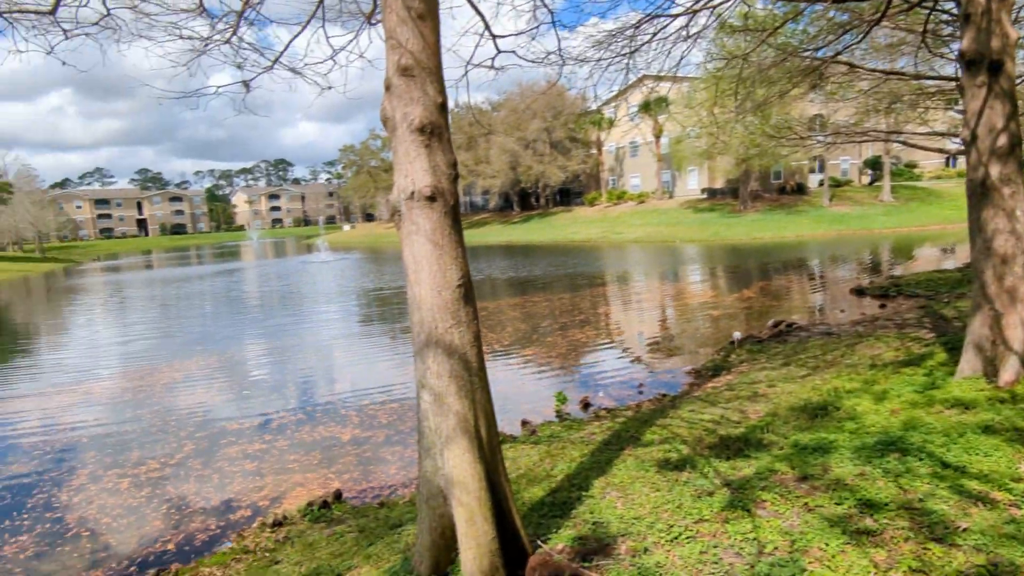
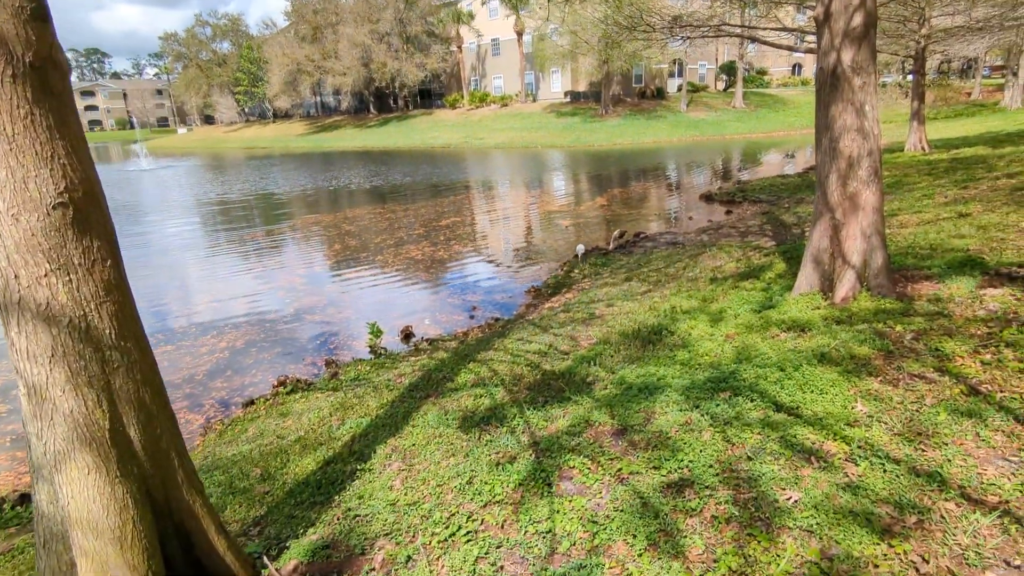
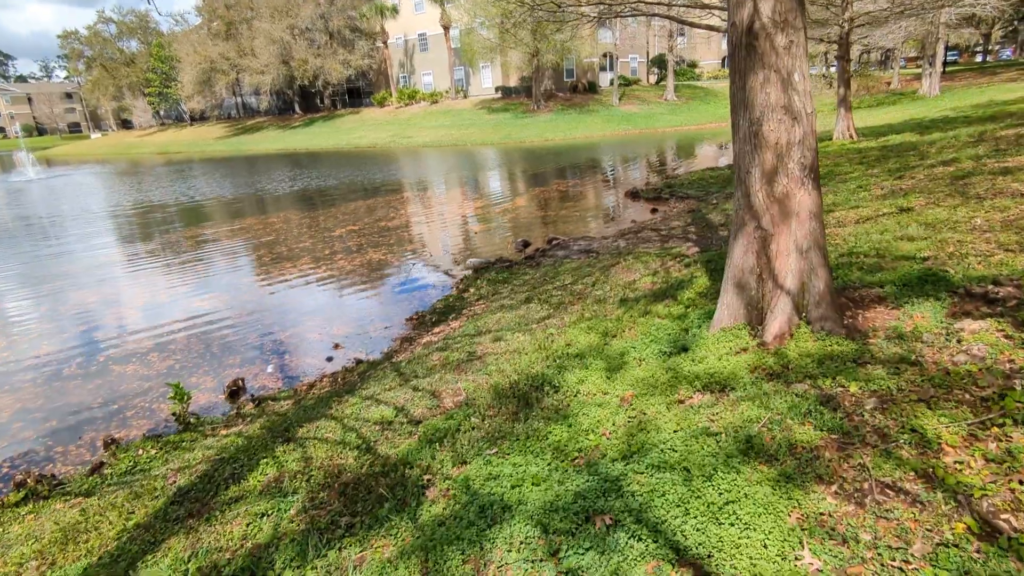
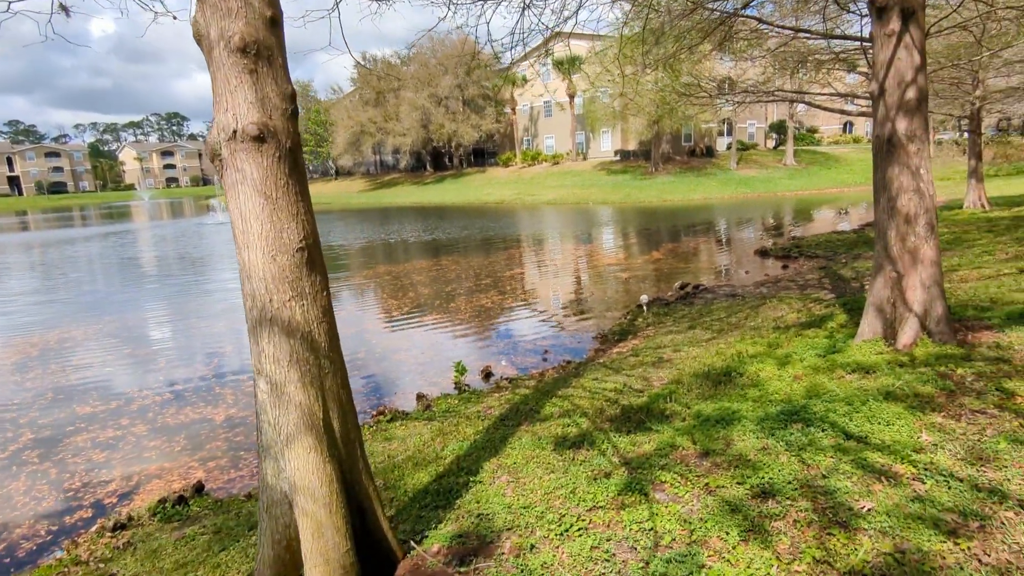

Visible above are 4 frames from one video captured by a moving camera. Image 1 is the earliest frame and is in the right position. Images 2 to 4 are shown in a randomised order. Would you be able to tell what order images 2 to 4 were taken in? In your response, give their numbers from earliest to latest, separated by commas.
4, 2, 3
